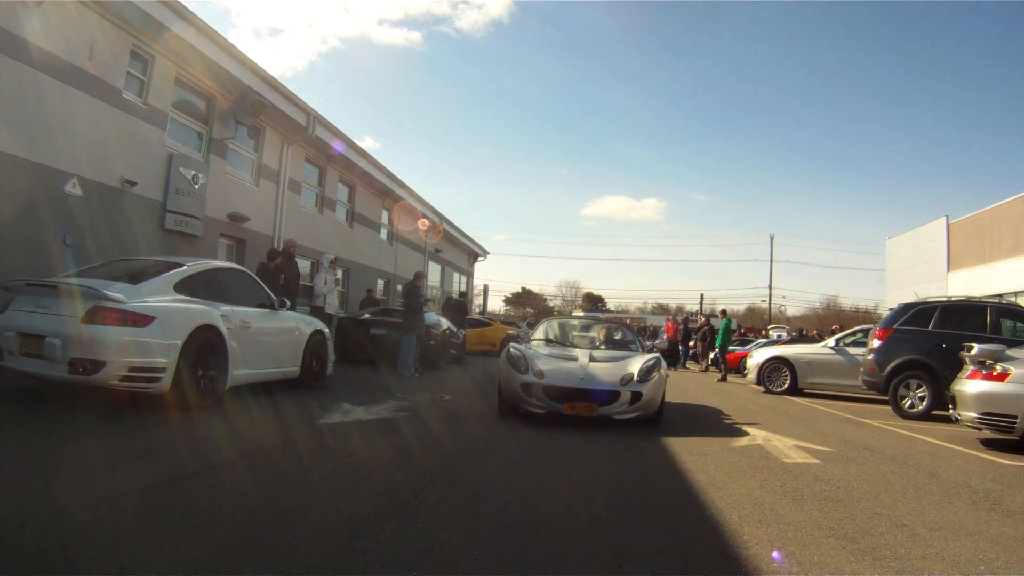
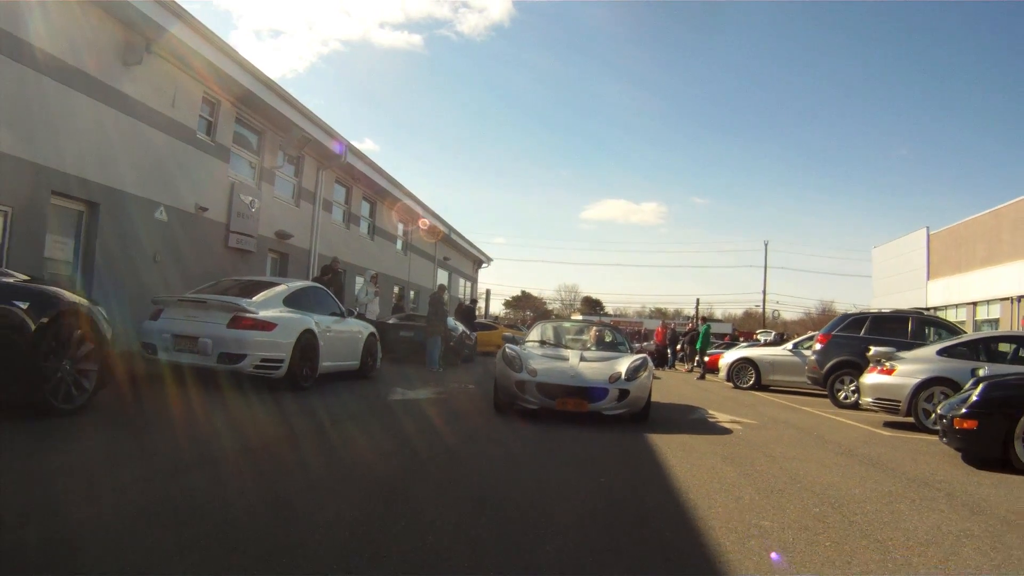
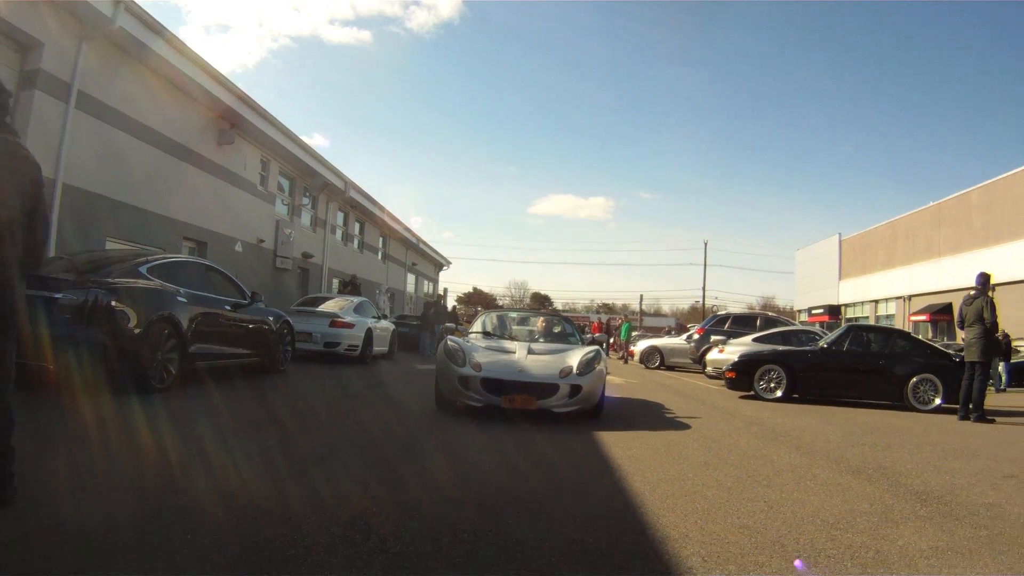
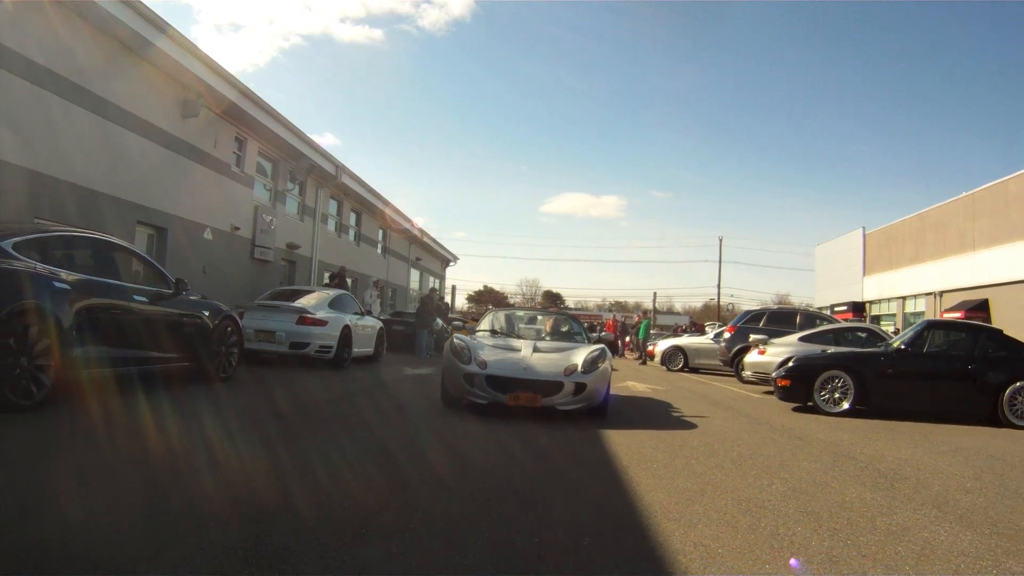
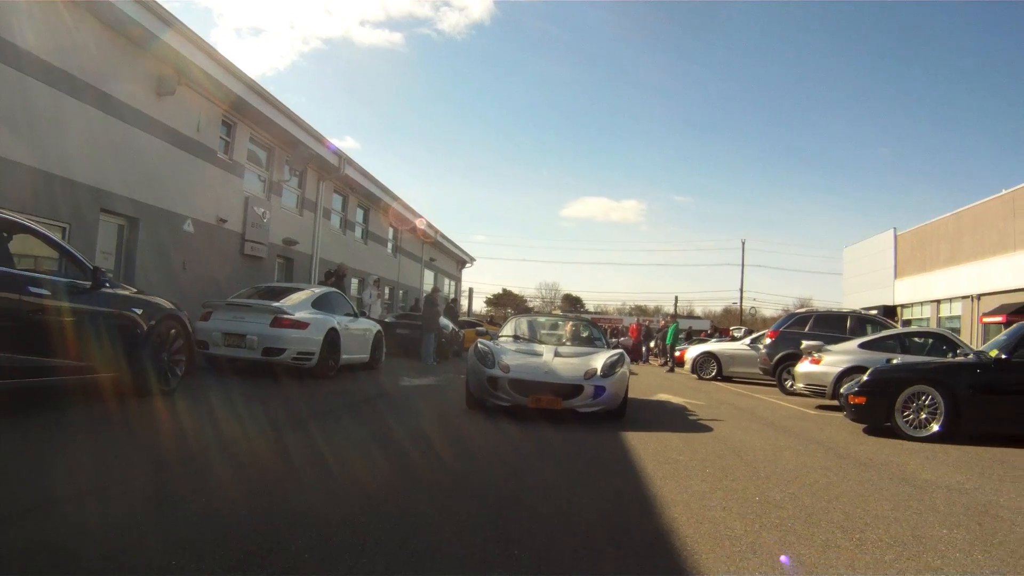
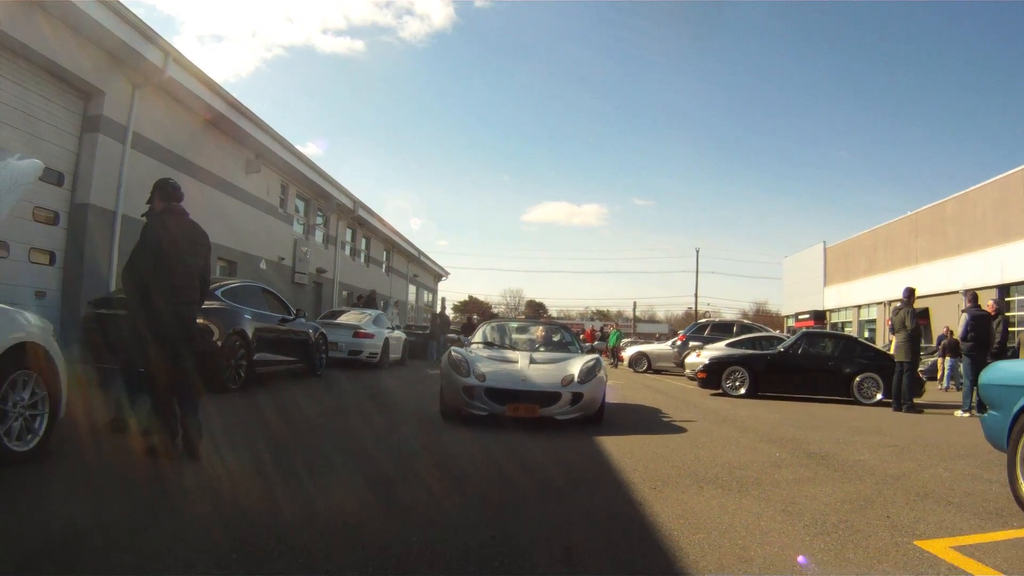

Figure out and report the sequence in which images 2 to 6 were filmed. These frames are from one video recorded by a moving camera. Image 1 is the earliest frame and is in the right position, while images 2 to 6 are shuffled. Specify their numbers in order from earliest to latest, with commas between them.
2, 5, 4, 3, 6
